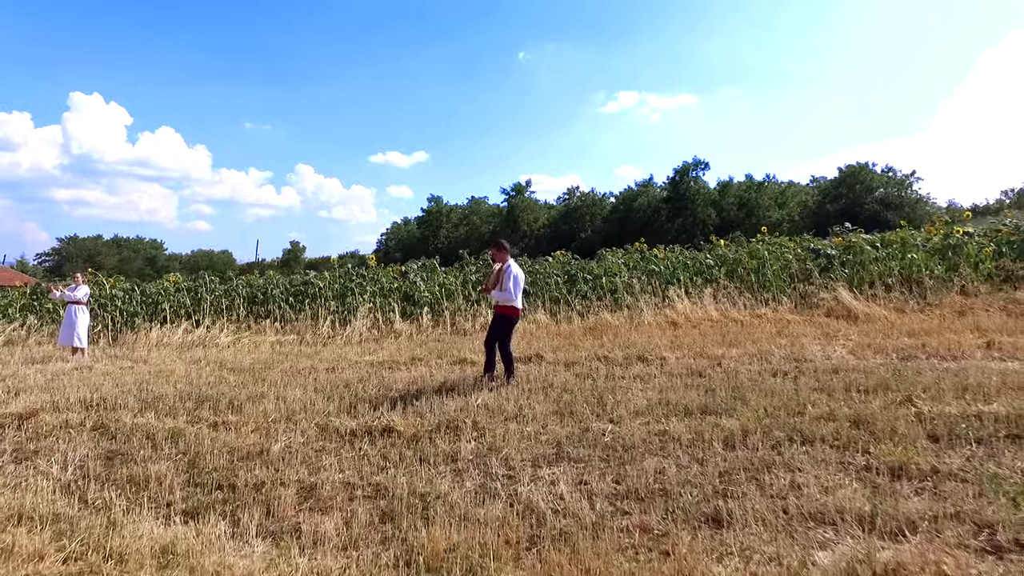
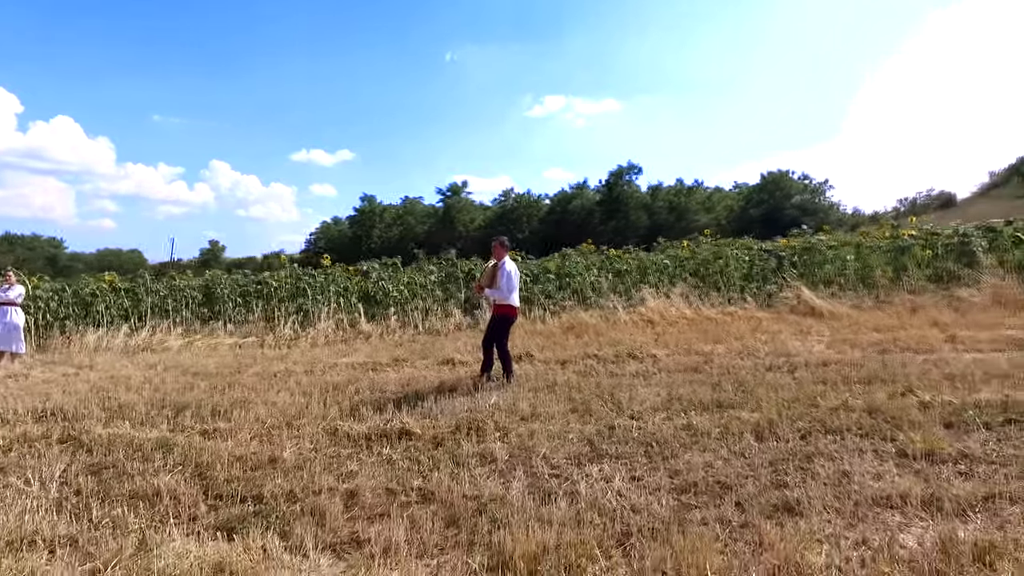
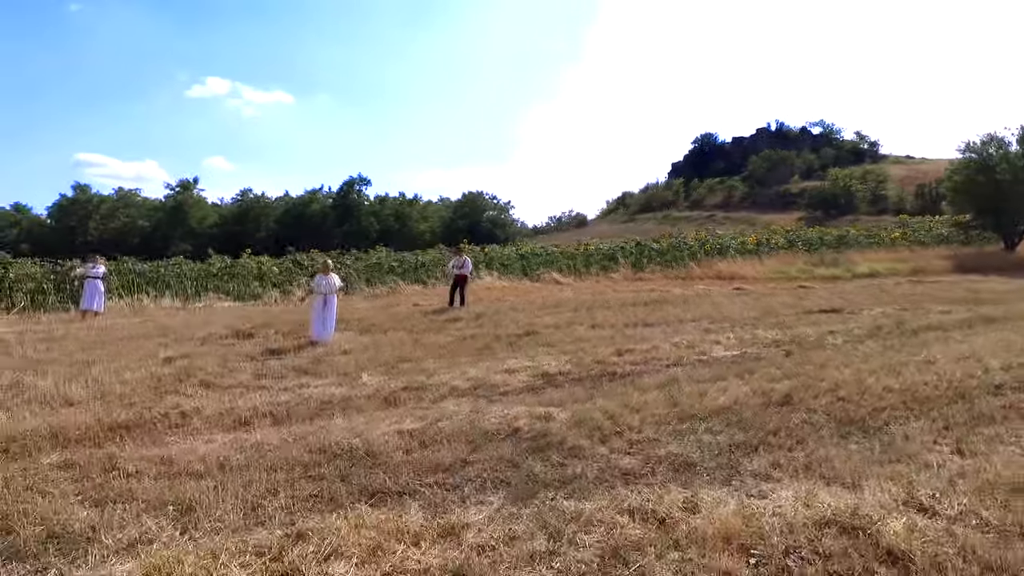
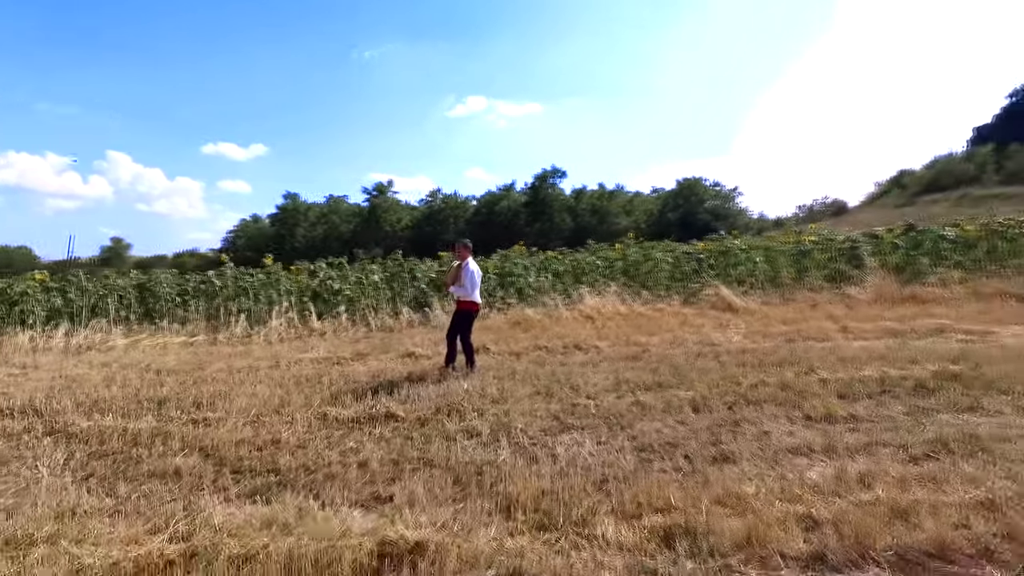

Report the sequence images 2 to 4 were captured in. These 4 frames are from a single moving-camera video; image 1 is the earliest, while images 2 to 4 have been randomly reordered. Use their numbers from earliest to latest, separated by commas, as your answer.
2, 4, 3
